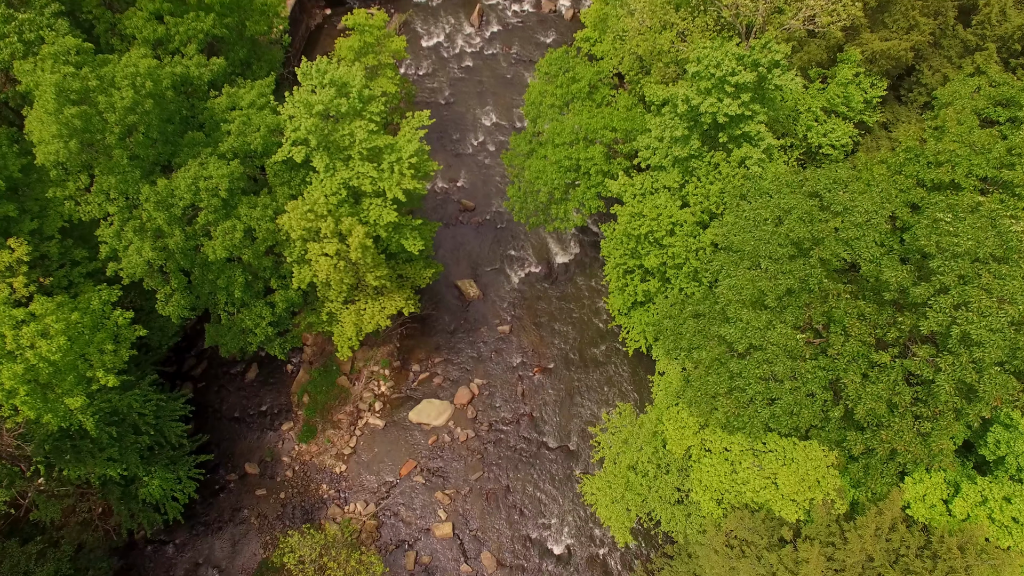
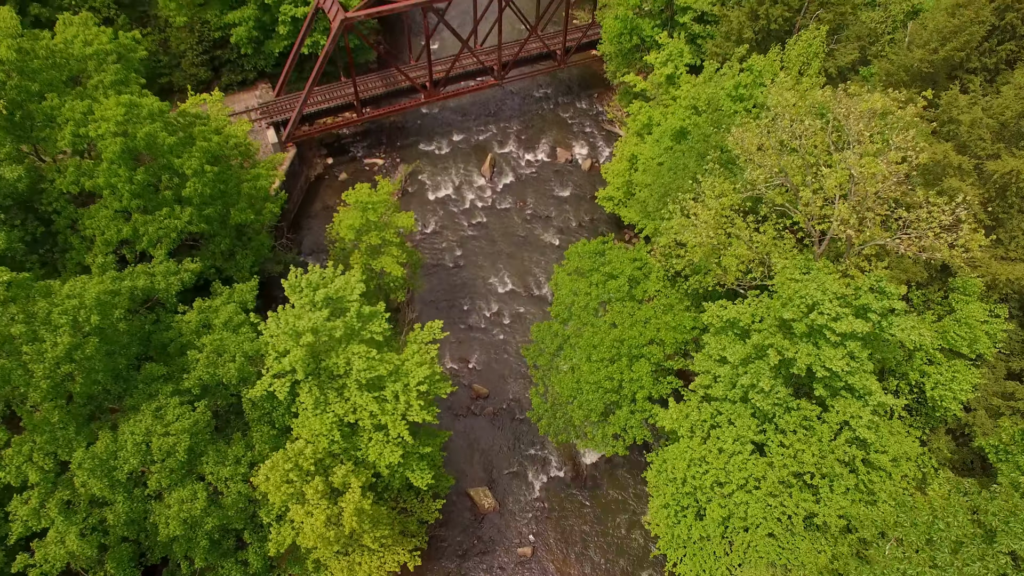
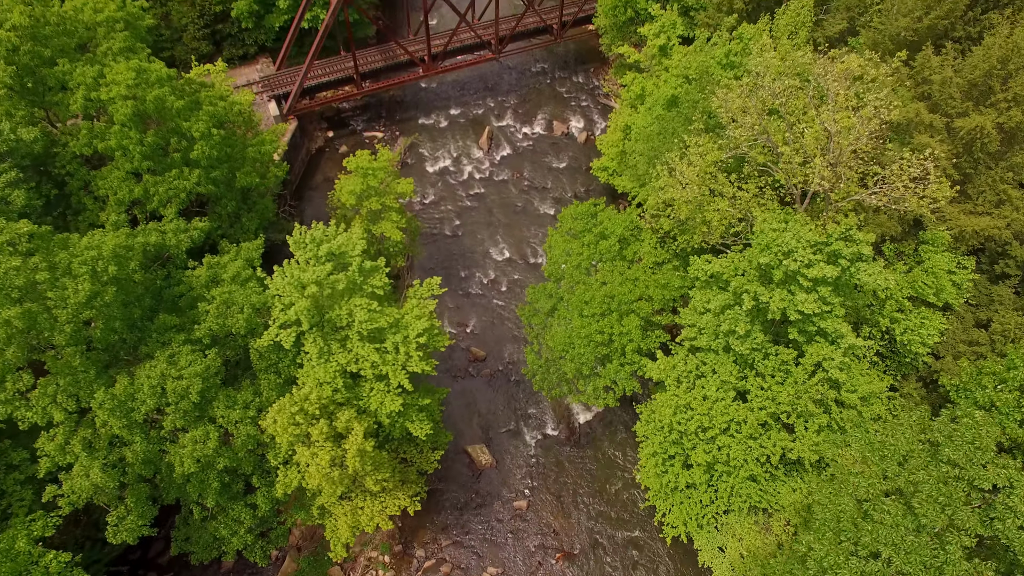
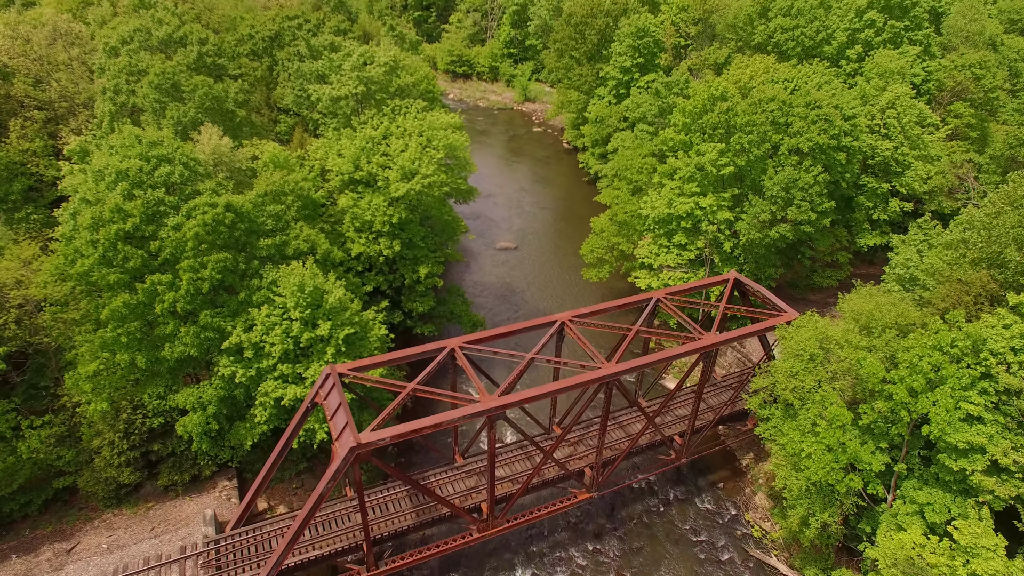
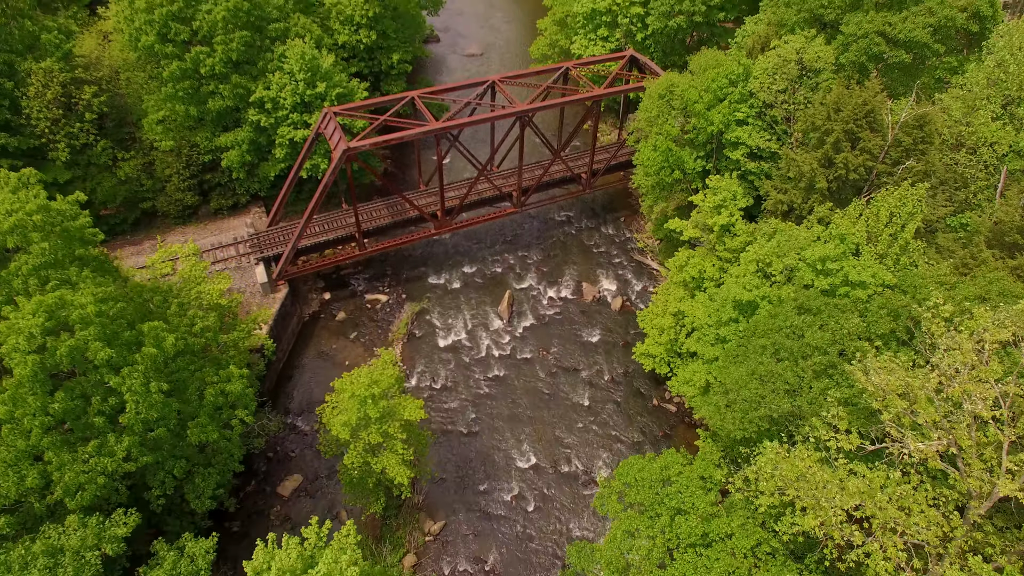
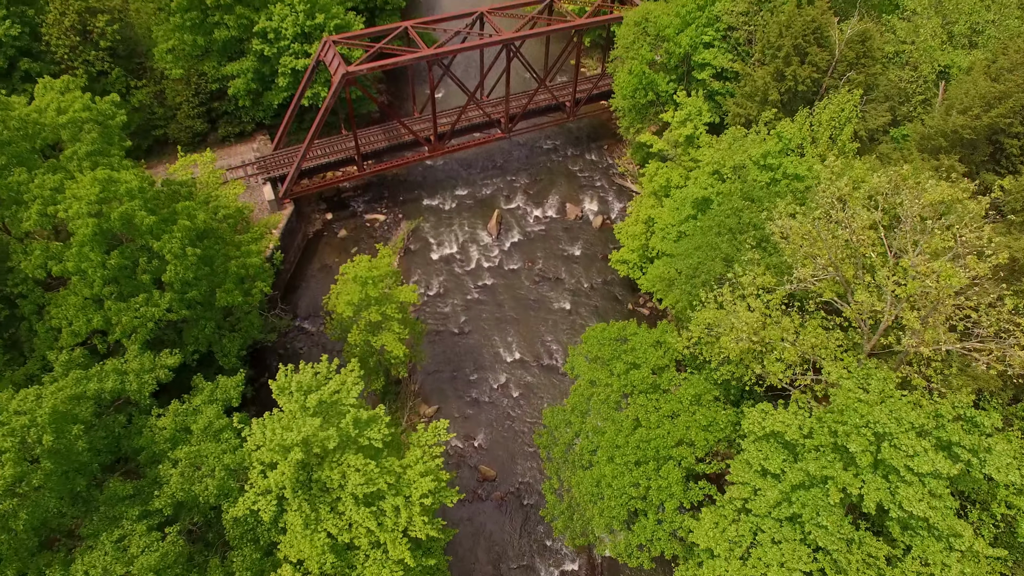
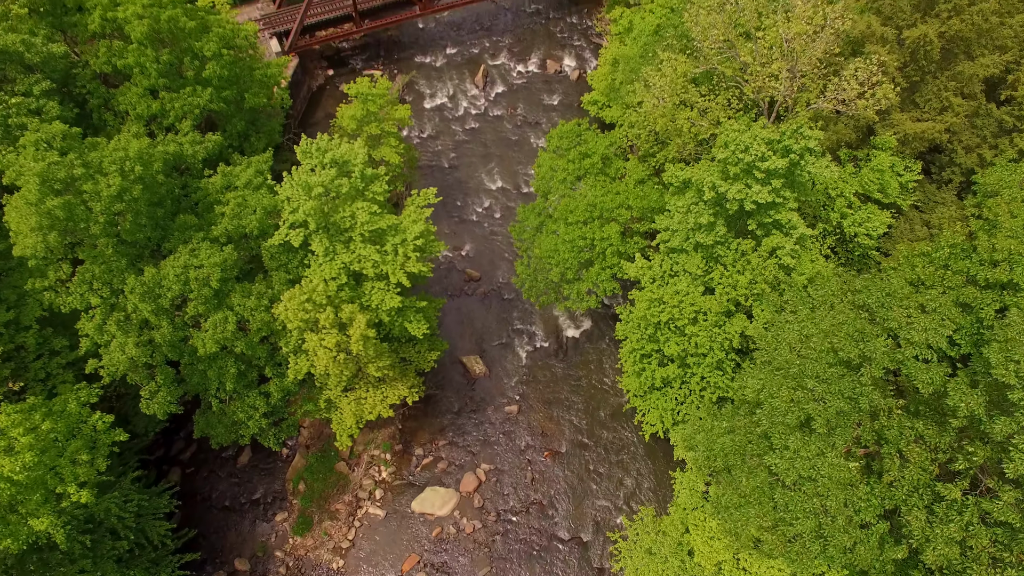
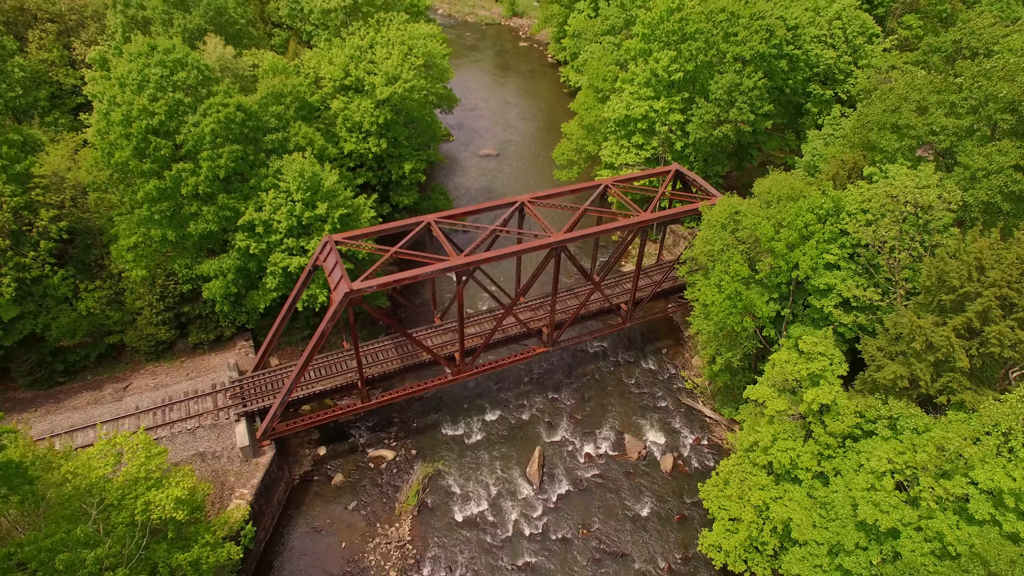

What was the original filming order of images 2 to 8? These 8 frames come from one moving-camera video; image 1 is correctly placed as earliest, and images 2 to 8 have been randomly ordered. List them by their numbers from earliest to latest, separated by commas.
7, 3, 2, 6, 5, 8, 4
